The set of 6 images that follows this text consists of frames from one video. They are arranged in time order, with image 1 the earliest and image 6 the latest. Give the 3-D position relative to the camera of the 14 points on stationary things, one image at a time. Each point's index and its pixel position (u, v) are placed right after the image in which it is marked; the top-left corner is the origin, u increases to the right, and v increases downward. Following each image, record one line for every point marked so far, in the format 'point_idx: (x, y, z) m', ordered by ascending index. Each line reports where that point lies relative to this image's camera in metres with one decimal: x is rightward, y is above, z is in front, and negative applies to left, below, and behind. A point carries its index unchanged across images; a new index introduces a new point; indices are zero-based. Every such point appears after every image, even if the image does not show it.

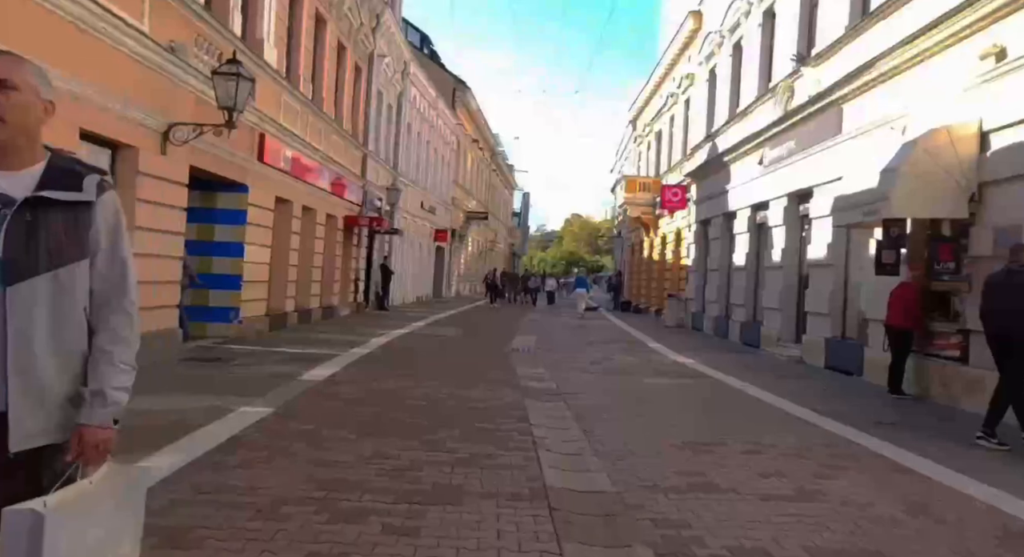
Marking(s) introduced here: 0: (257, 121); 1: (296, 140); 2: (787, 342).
0: (-4.0, +2.4, +14.8) m
1: (-4.1, +2.6, +17.5) m
2: (+5.3, -1.2, +18.3) m
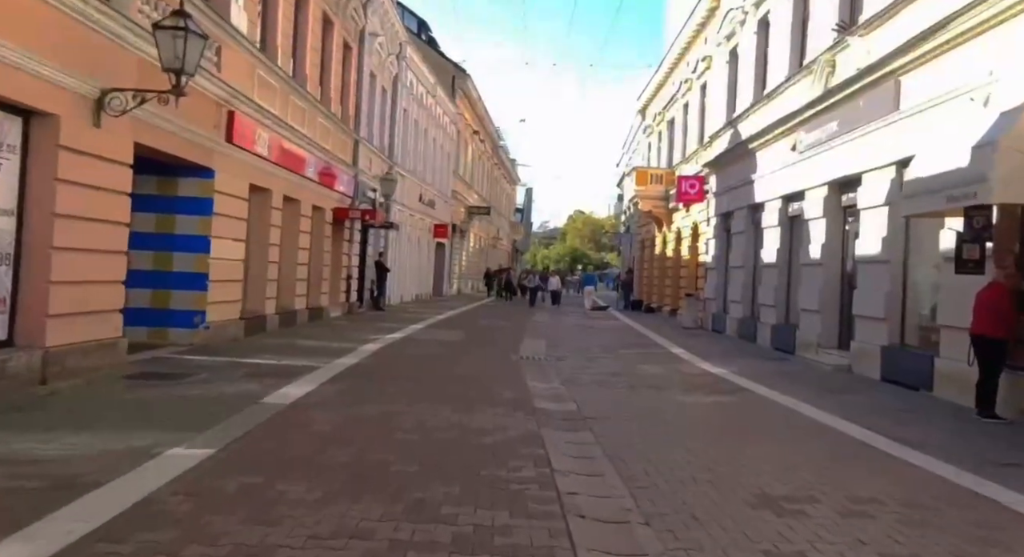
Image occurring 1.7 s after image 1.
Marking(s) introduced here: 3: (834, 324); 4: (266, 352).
0: (-3.9, +2.4, +12.8) m
1: (-3.9, +2.6, +15.5) m
2: (+5.4, -1.2, +16.3) m
3: (+5.6, -0.8, +16.5) m
4: (-3.4, -1.0, +12.9) m
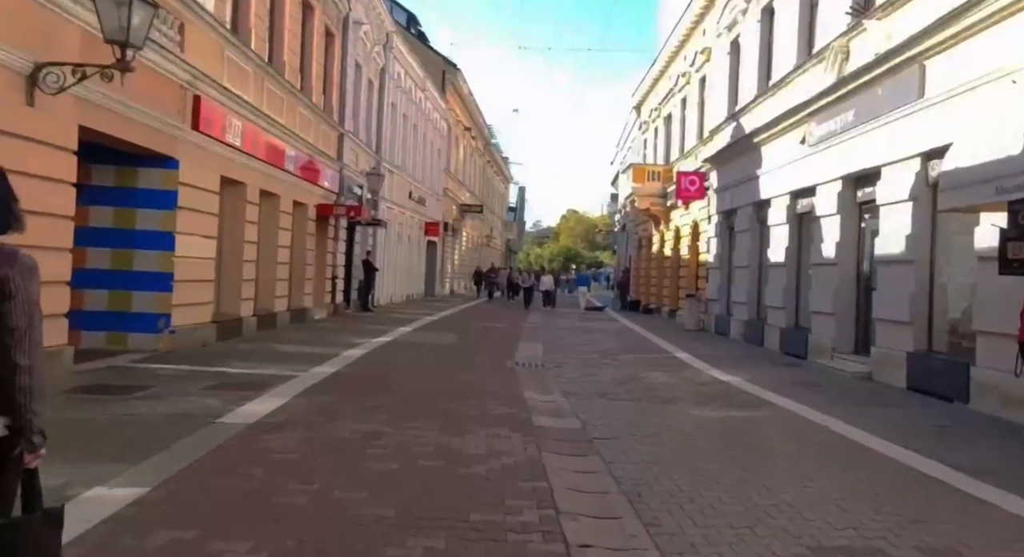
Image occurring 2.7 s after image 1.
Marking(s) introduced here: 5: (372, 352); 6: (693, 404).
0: (-4.0, +2.4, +11.7) m
1: (-4.0, +2.6, +14.4) m
2: (+5.4, -1.2, +15.3) m
3: (+5.5, -0.8, +15.4) m
4: (-3.4, -1.0, +11.8) m
5: (-2.1, -1.1, +14.3) m
6: (+1.9, -1.4, +10.2) m
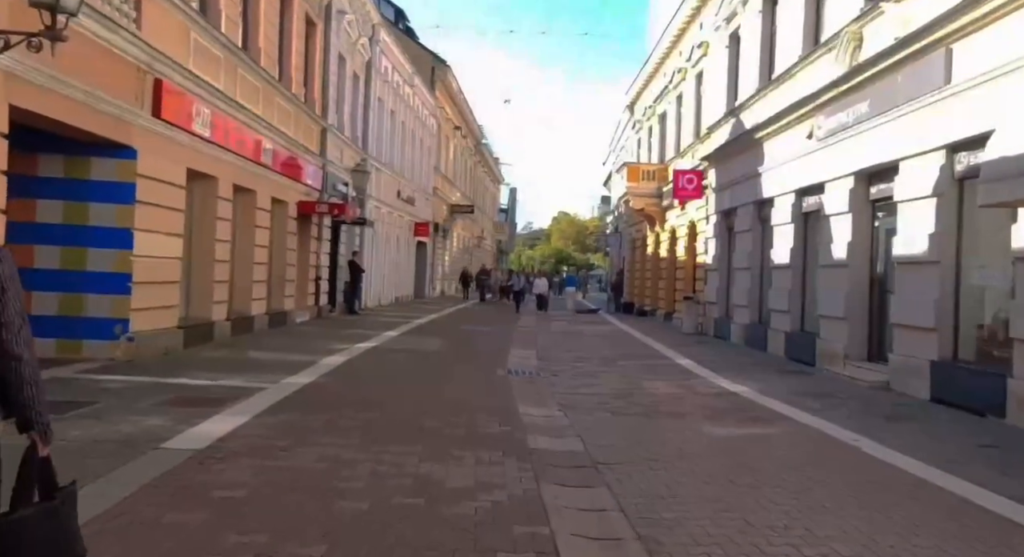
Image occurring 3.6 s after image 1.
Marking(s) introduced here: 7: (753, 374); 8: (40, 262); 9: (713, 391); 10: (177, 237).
0: (-4.1, +2.4, +10.7) m
1: (-4.1, +2.6, +13.4) m
2: (+5.2, -1.3, +14.4) m
3: (+5.4, -0.8, +14.5) m
4: (-3.5, -1.0, +10.8) m
5: (-2.2, -1.1, +13.3) m
6: (+1.9, -1.4, +9.3) m
7: (+3.7, -1.5, +14.5) m
8: (-5.1, +0.2, +10.4) m
9: (+2.5, -1.4, +11.7) m
10: (-4.3, +0.5, +12.2) m
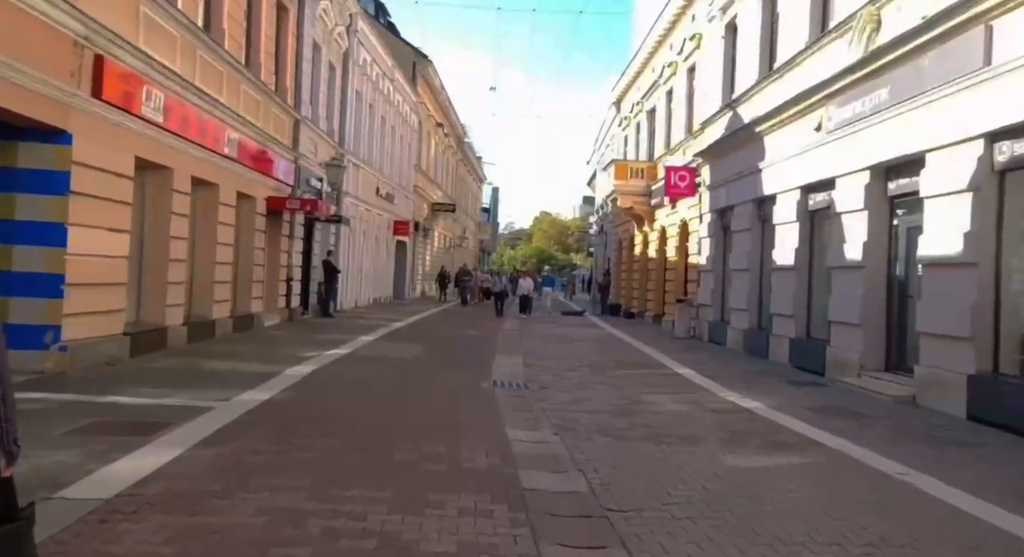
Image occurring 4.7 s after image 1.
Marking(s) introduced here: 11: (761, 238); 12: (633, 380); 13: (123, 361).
0: (-4.2, +2.4, +9.3) m
1: (-4.3, +2.5, +12.0) m
2: (+5.0, -1.3, +13.2) m
3: (+5.2, -0.9, +13.3) m
4: (-3.6, -1.0, +9.4) m
5: (-2.4, -1.1, +12.0) m
6: (+1.8, -1.4, +8.0) m
7: (+3.5, -1.5, +13.3) m
8: (-5.3, +0.2, +9.0) m
9: (+2.3, -1.4, +10.4) m
10: (-4.4, +0.5, +10.8) m
11: (+5.0, +0.8, +18.9) m
12: (+1.7, -1.4, +13.3) m
13: (-4.4, -0.9, +10.8) m
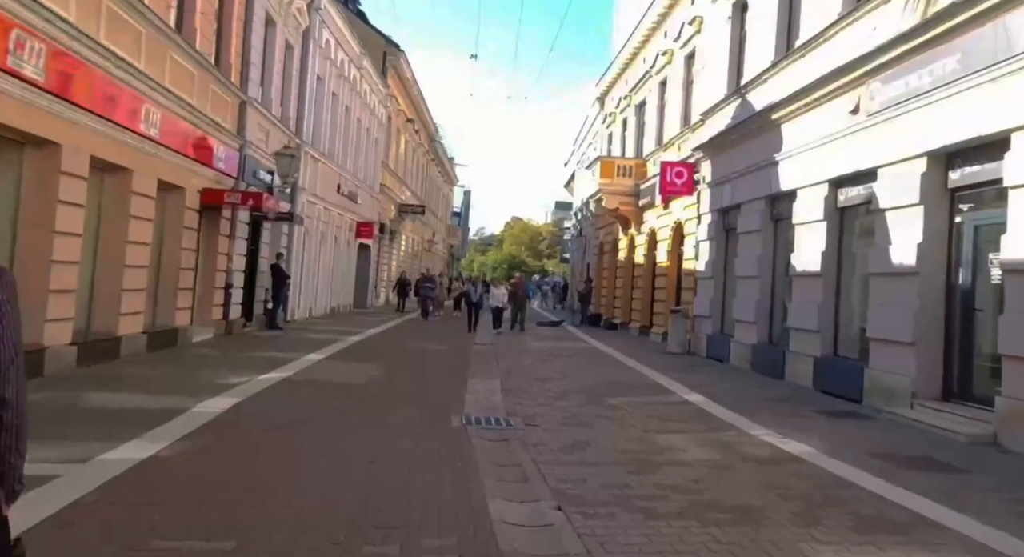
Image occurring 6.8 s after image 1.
0: (-4.3, +2.4, +6.7) m
1: (-4.5, +2.5, +9.4) m
2: (+4.8, -1.4, +10.8) m
3: (+4.9, -1.0, +11.0) m
4: (-3.8, -1.1, +6.8) m
5: (-2.6, -1.2, +9.4) m
6: (+1.7, -1.5, +5.6) m
7: (+3.2, -1.6, +10.9) m
8: (-5.4, +0.1, +6.3) m
9: (+2.2, -1.5, +8.0) m
10: (-4.6, +0.5, +8.2) m
11: (+4.6, +0.7, +16.5) m
12: (+1.4, -1.5, +10.8) m
13: (-4.6, -1.0, +8.1) m
